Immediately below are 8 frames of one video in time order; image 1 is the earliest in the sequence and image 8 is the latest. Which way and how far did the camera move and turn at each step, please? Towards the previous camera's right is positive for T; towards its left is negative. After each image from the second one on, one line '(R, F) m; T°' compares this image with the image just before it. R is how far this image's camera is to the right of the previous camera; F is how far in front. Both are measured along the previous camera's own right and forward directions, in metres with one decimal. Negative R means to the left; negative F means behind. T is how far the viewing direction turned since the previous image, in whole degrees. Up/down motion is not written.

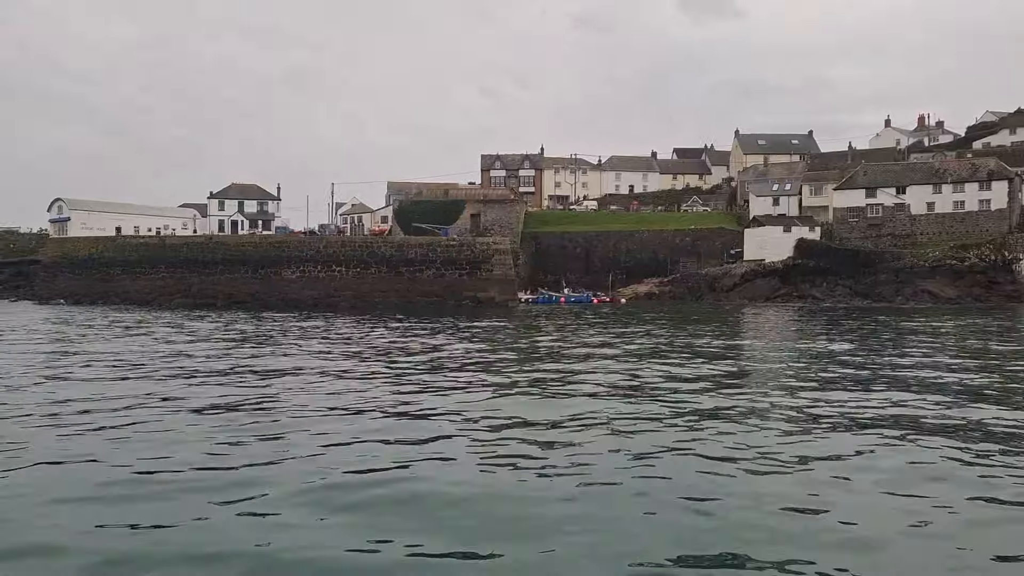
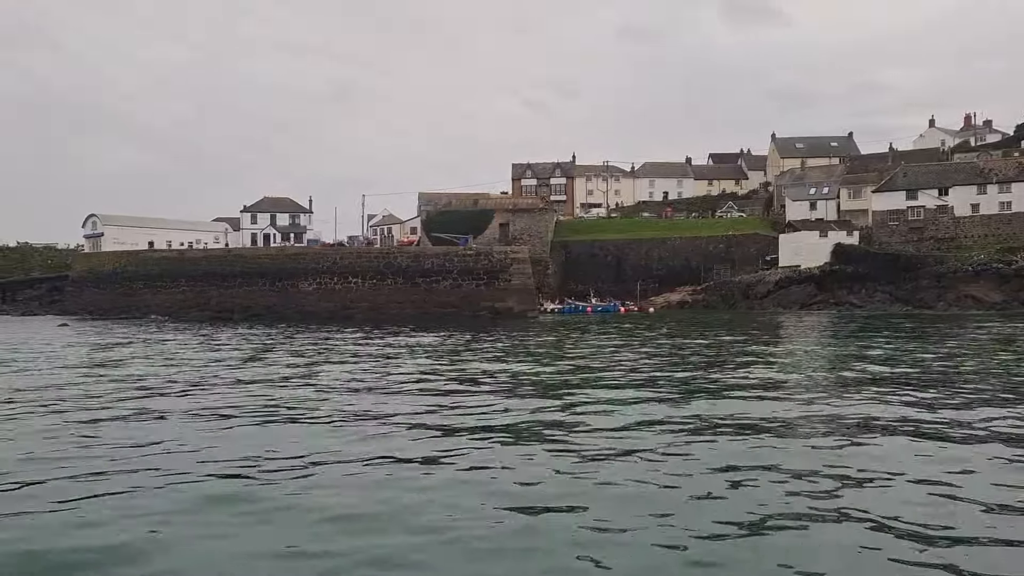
(+0.6, +0.7) m; -3°
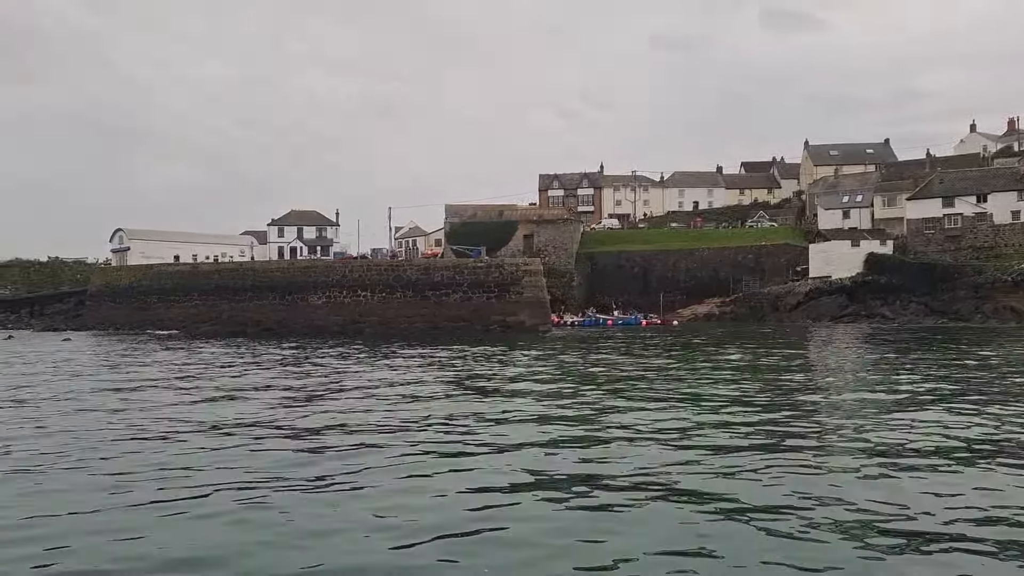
(+0.7, +0.7) m; -3°
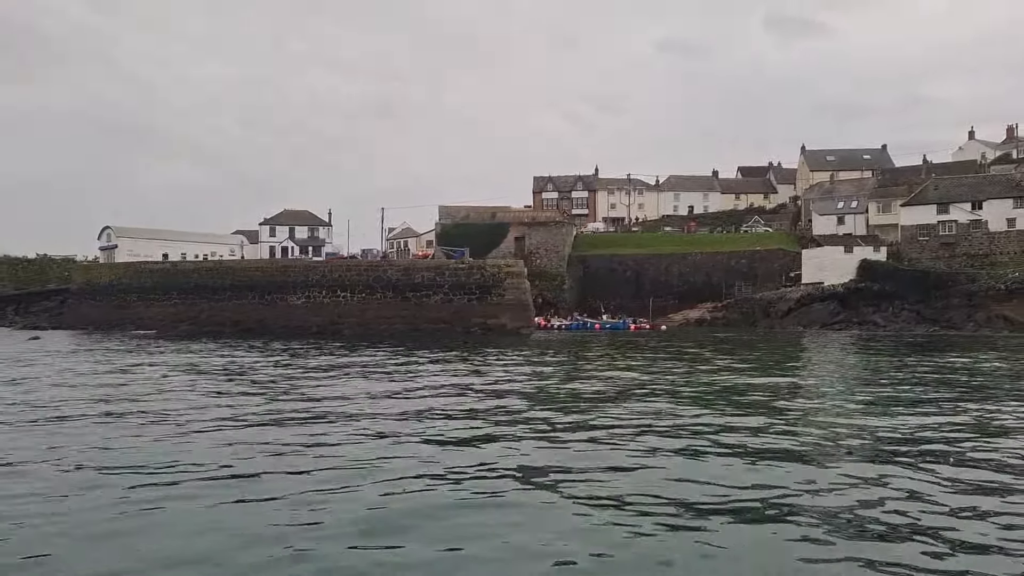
(+0.5, +0.4) m; 0°
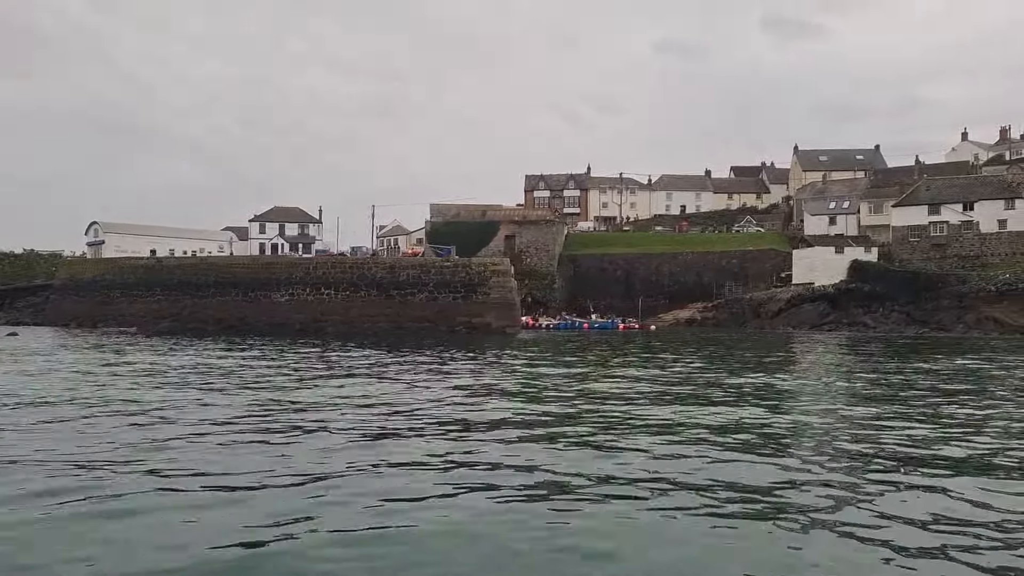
(+0.2, +0.3) m; 0°
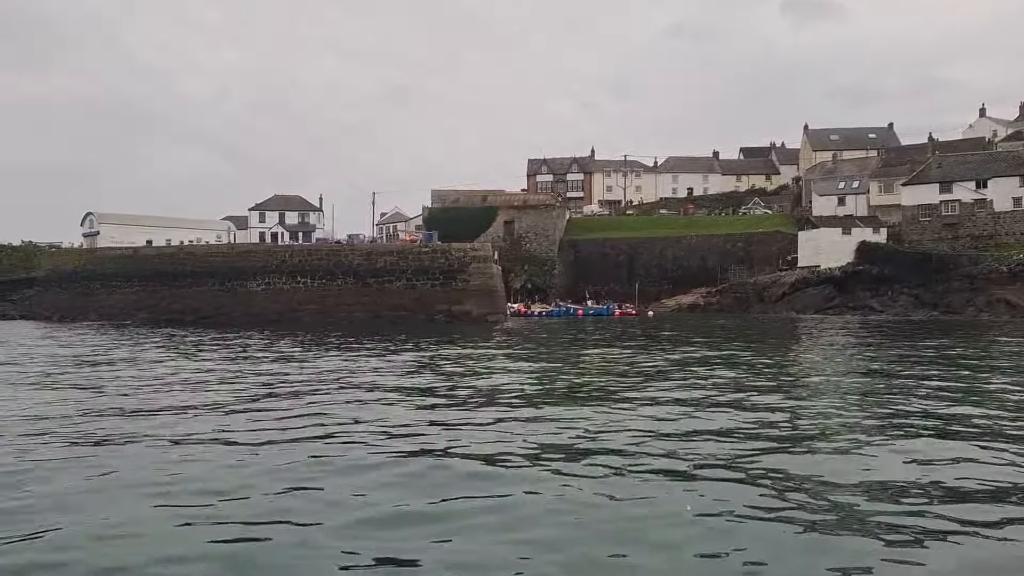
(+0.9, +1.0) m; -1°
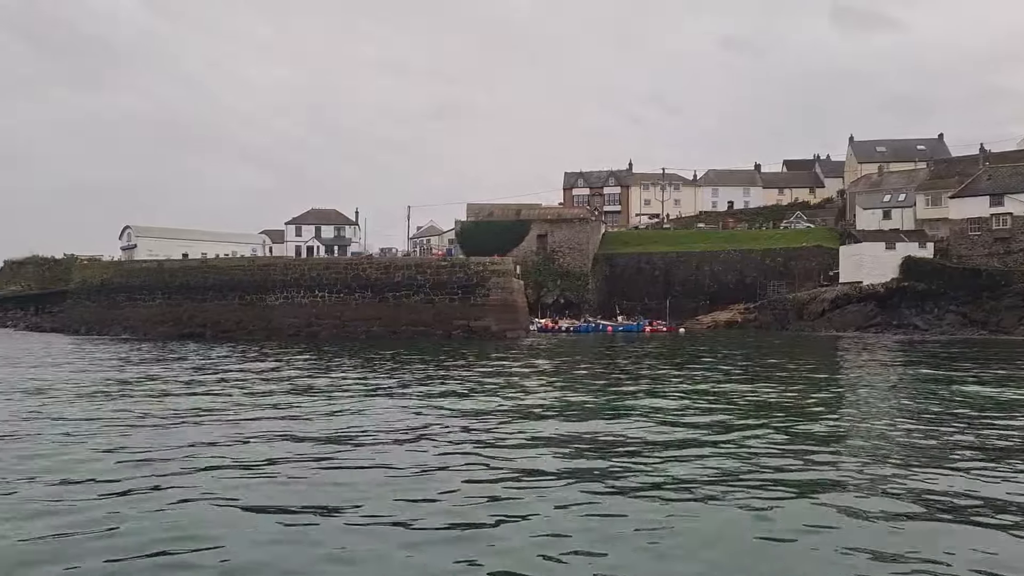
(+0.6, +0.7) m; -3°
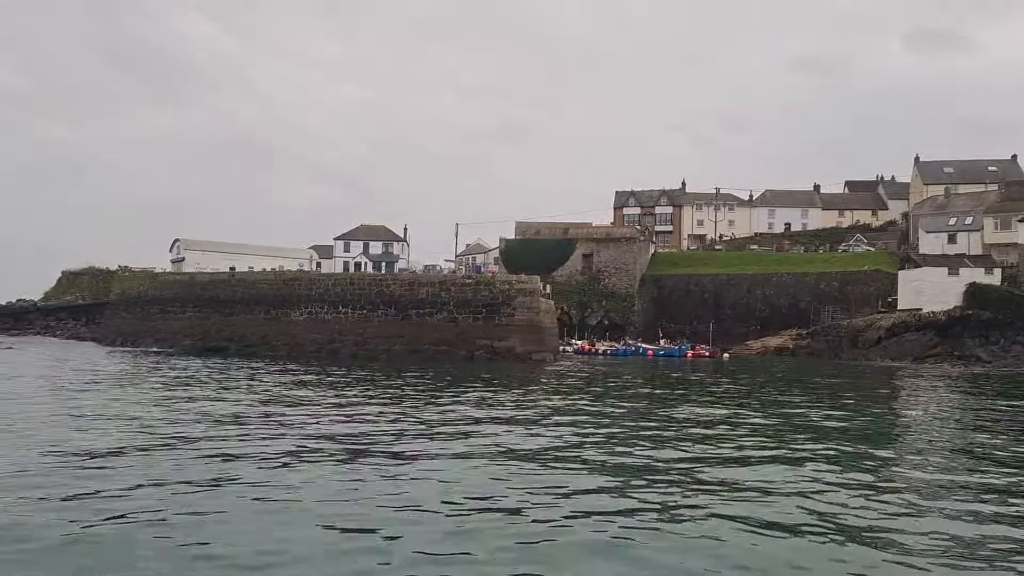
(+0.8, +0.9) m; -4°
